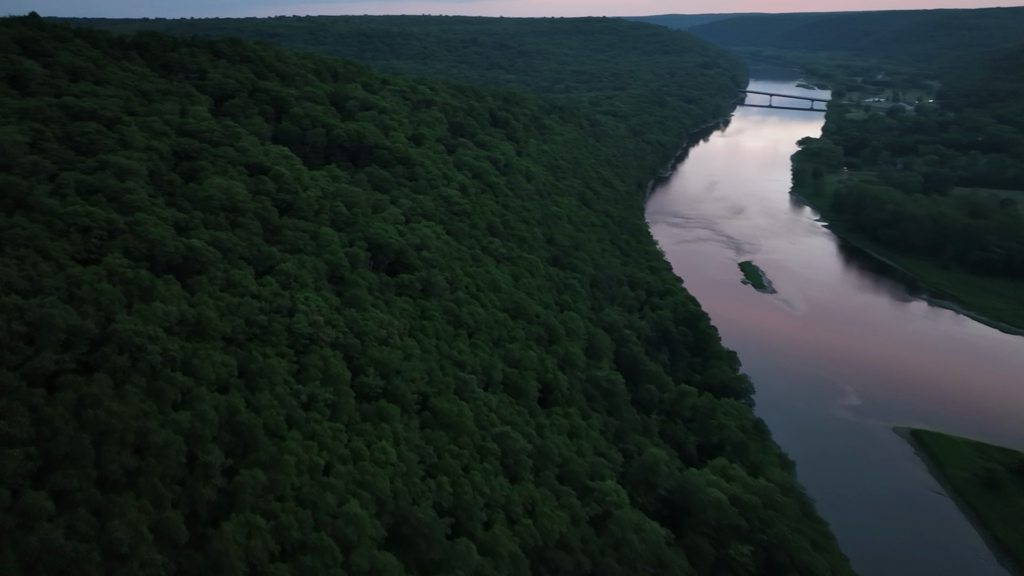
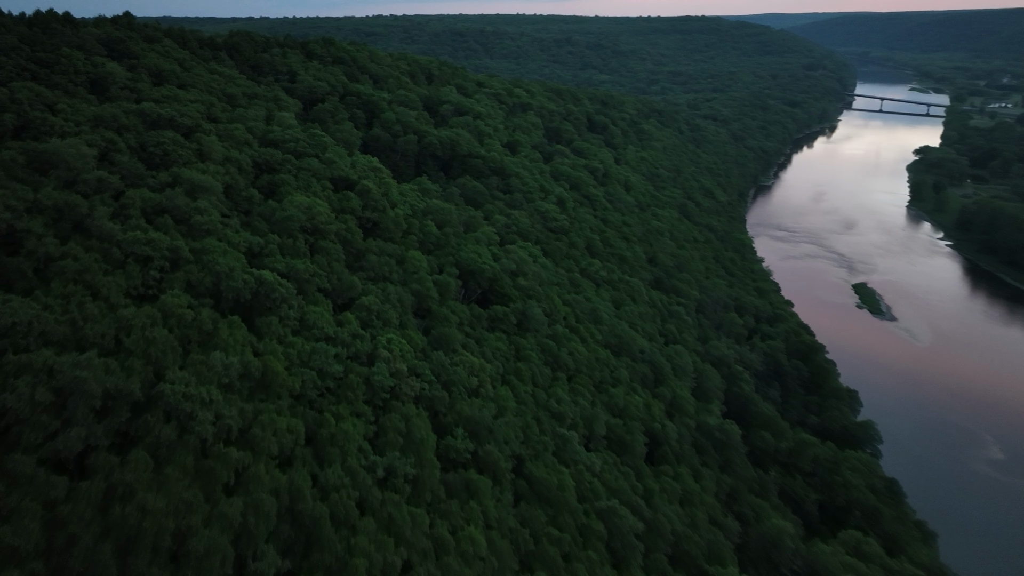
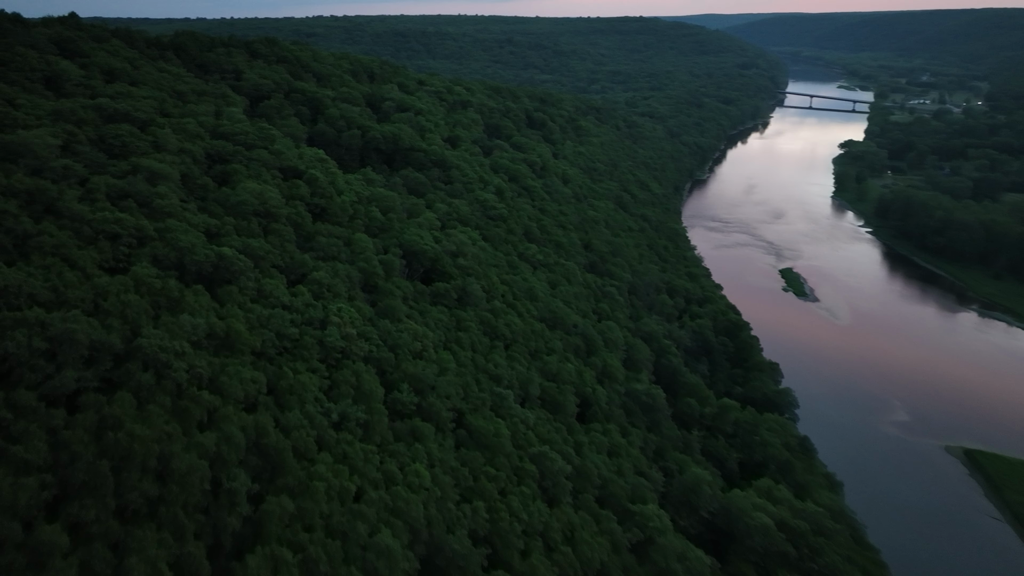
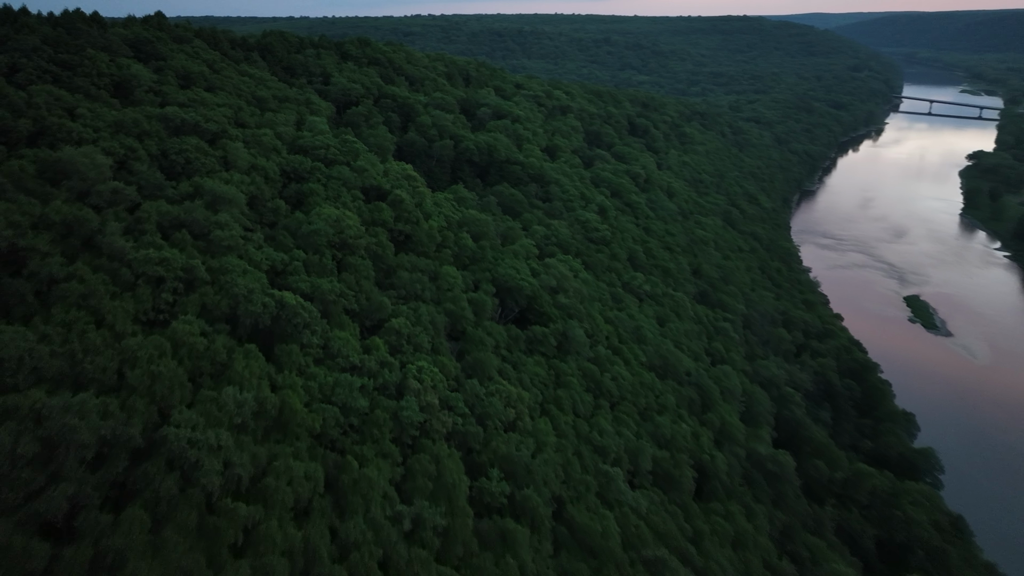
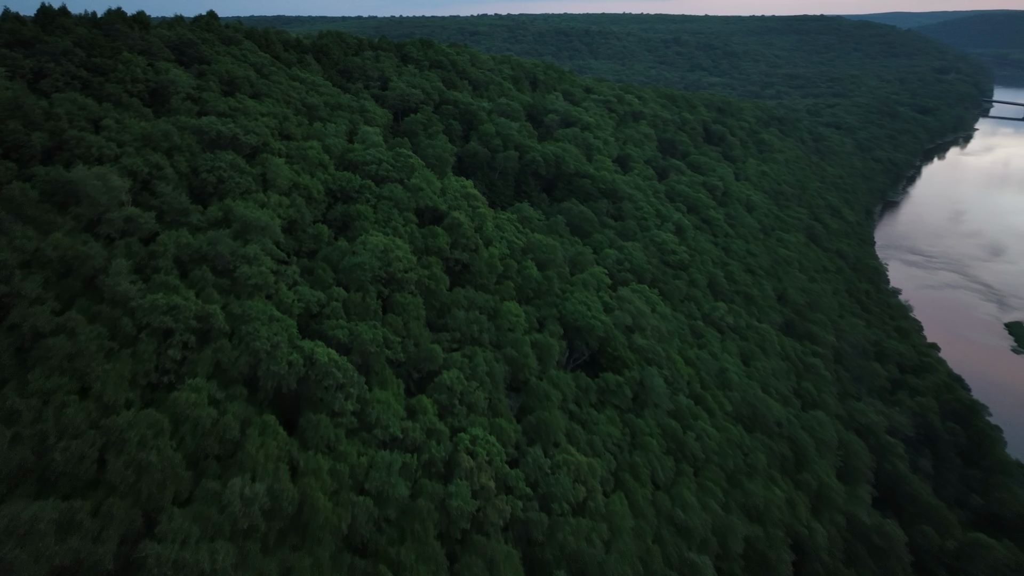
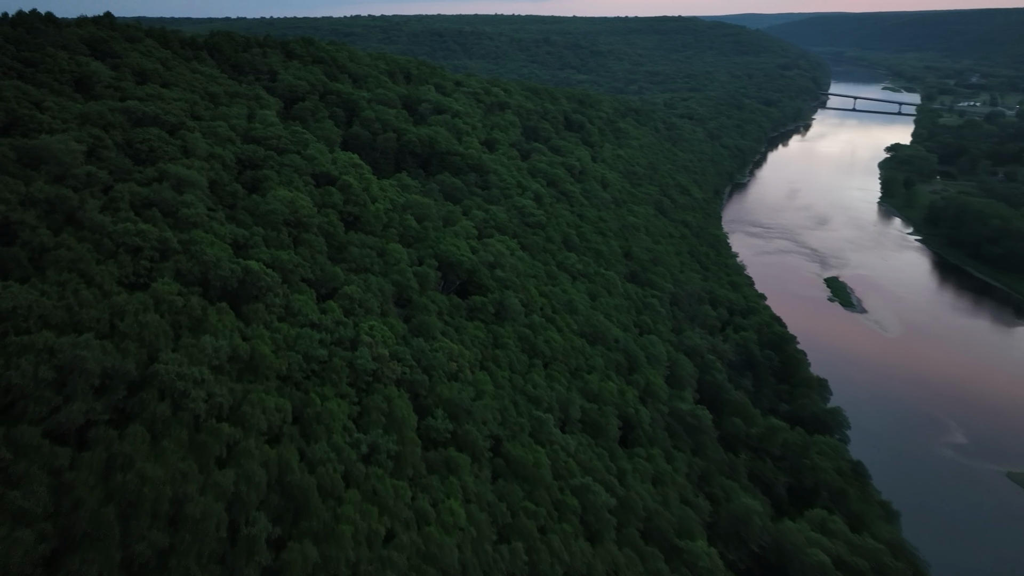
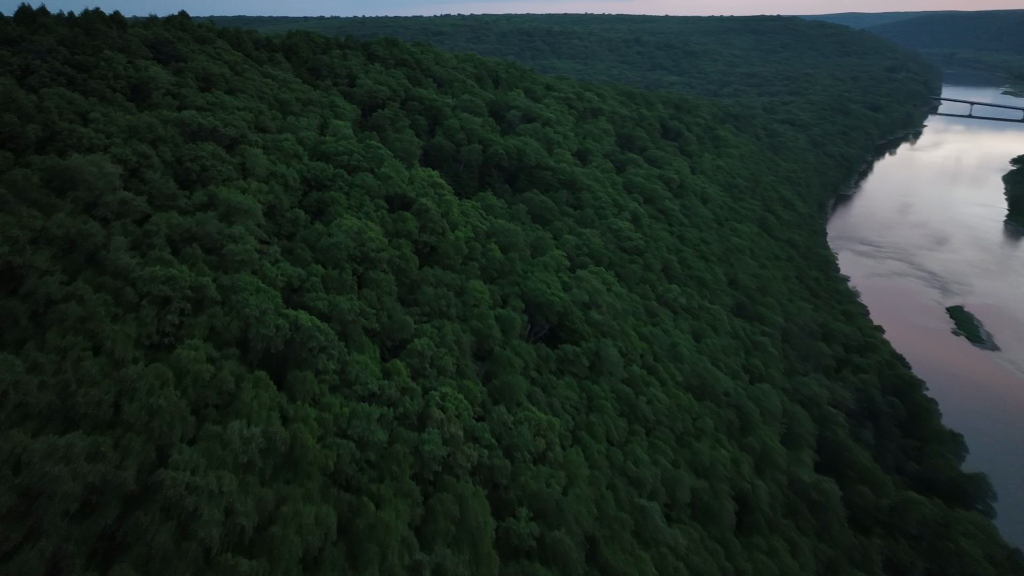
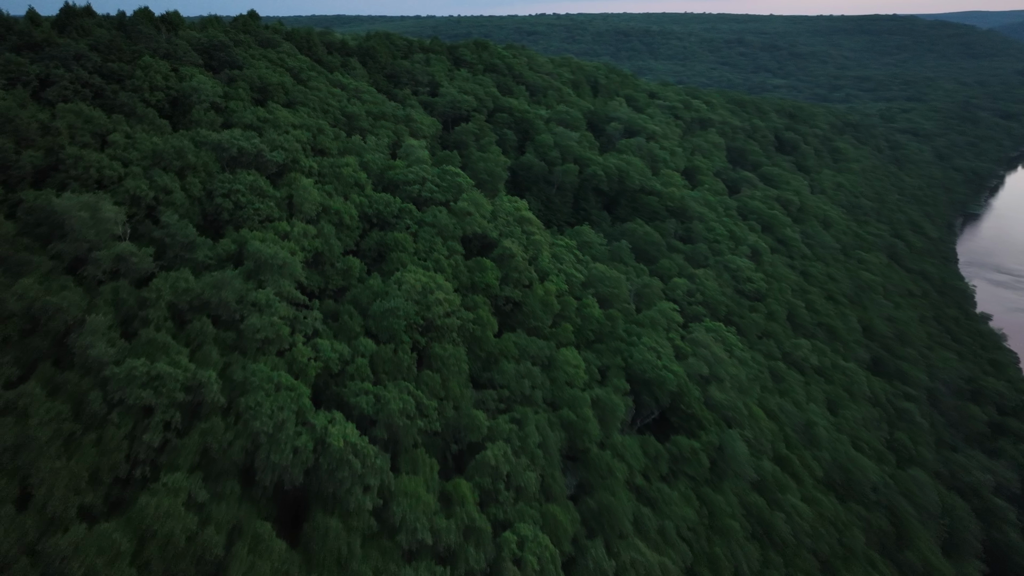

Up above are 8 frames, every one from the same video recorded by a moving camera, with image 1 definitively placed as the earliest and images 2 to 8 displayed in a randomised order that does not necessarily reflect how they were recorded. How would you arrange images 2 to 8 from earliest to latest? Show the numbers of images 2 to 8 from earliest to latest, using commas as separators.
3, 6, 2, 4, 7, 5, 8
